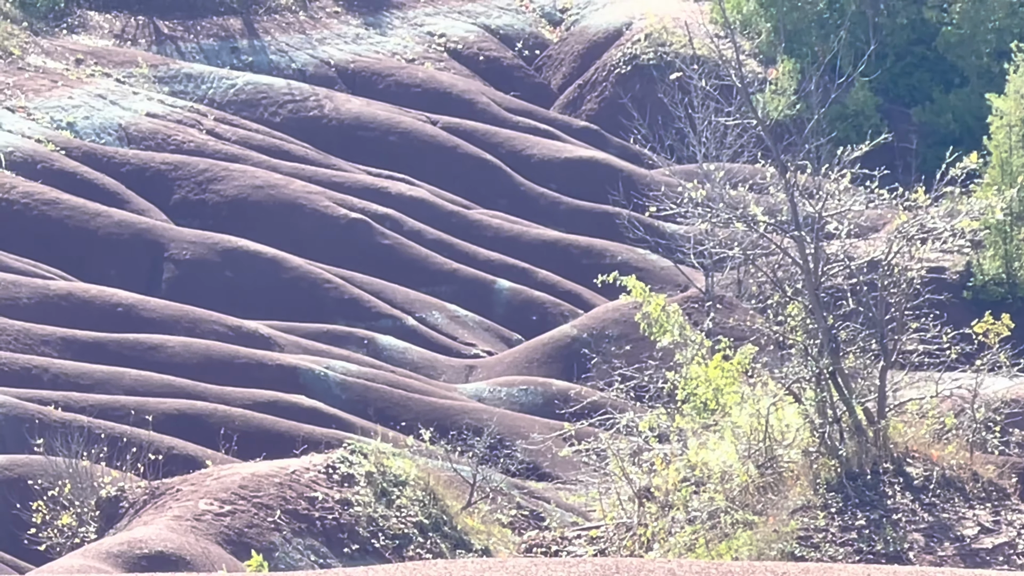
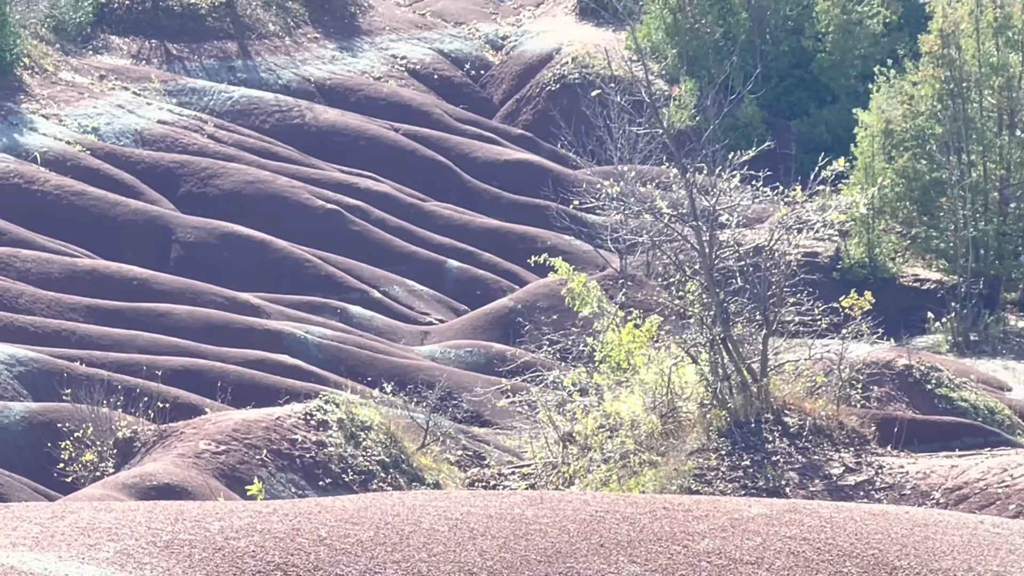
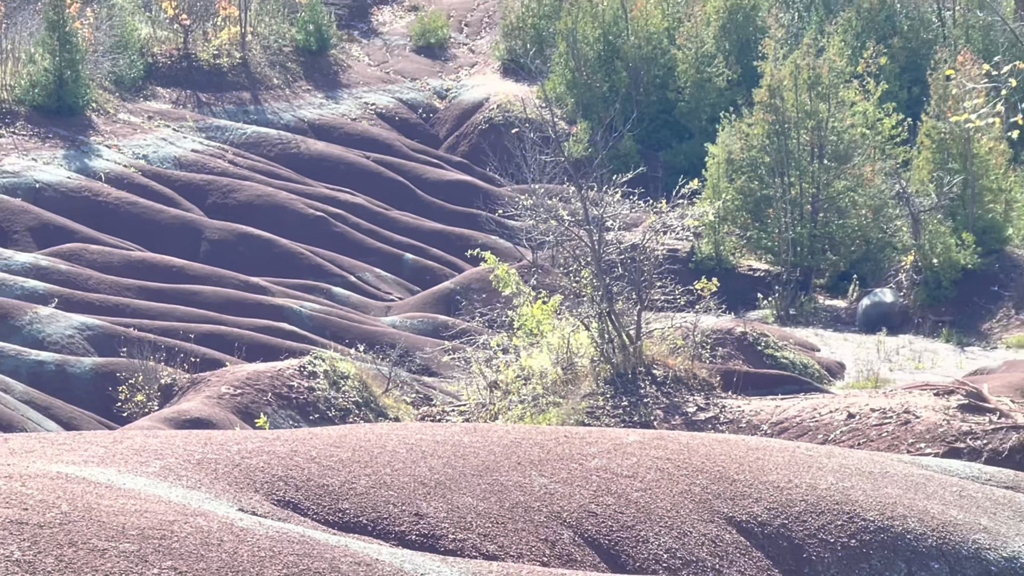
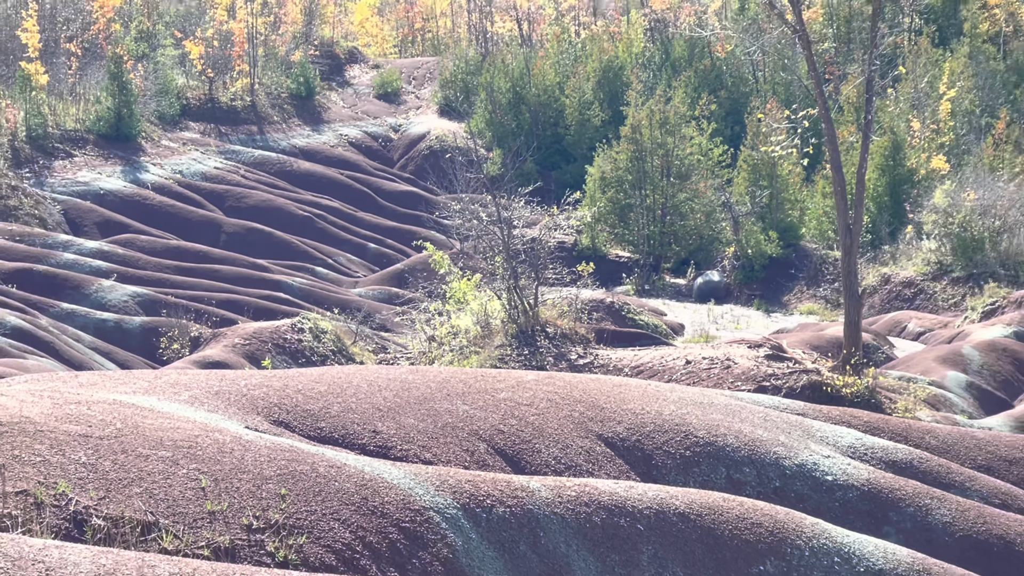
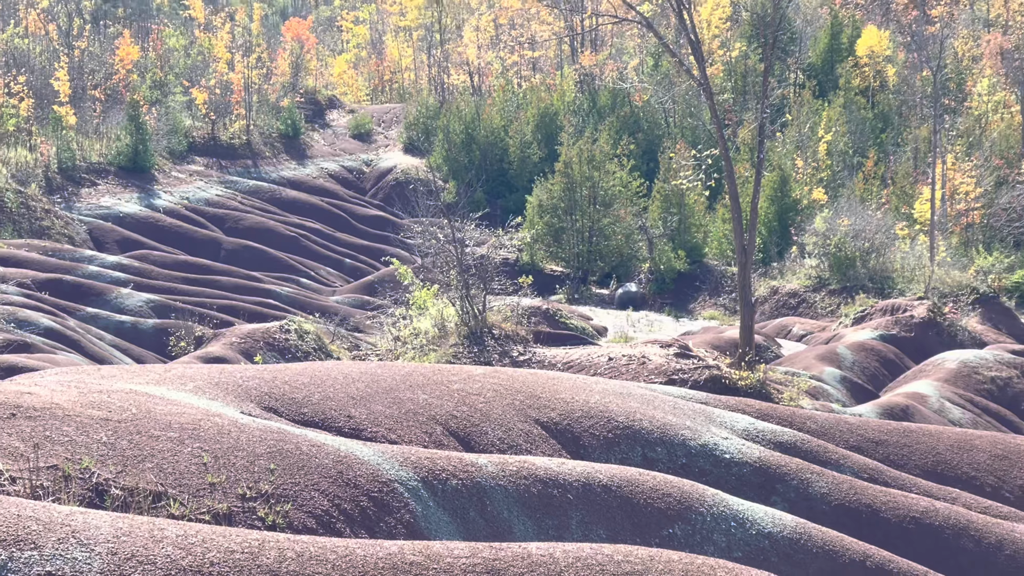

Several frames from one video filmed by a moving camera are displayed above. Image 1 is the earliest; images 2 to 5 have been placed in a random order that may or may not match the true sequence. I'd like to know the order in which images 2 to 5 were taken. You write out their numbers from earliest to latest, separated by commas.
2, 3, 4, 5
